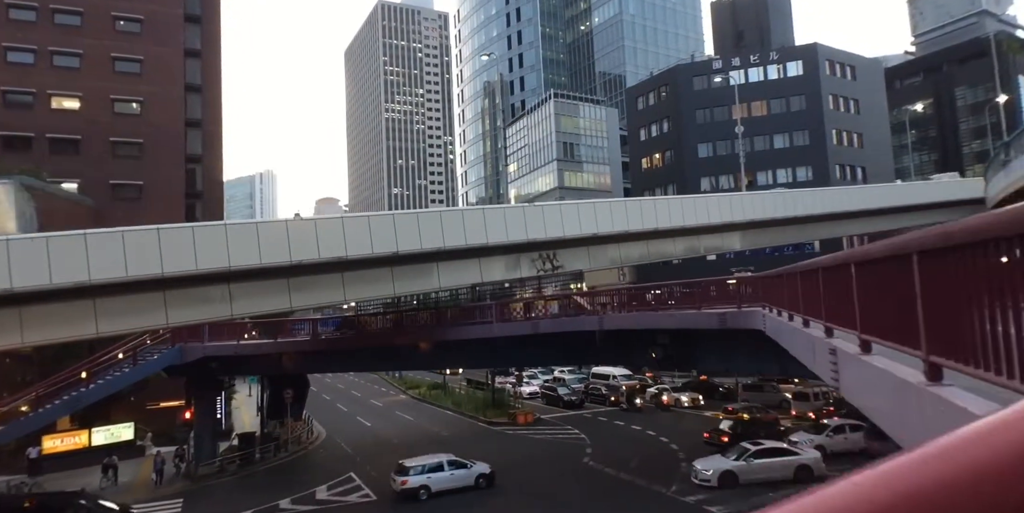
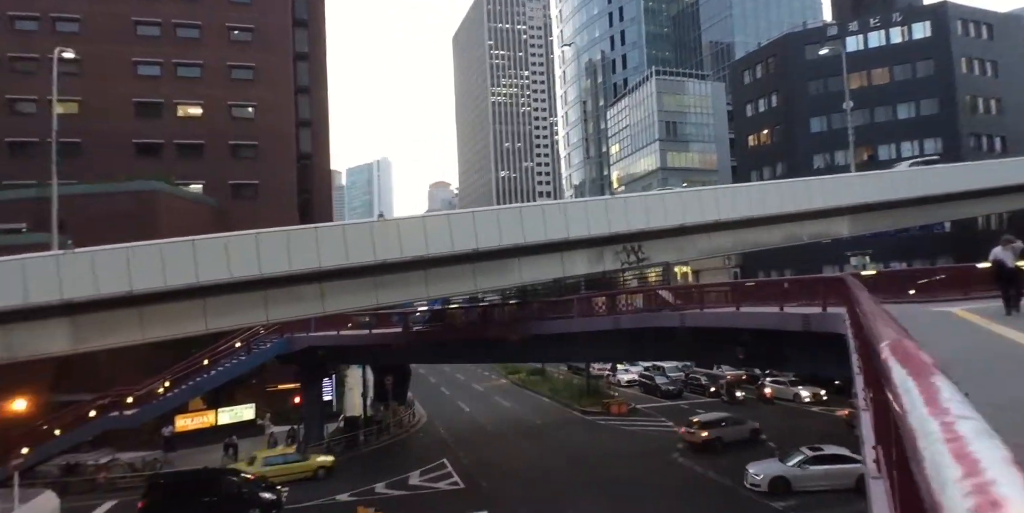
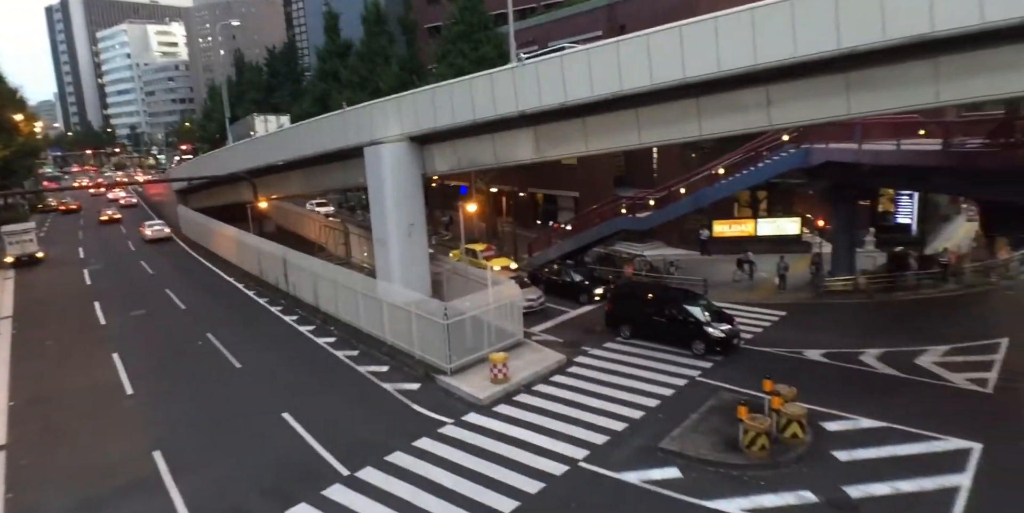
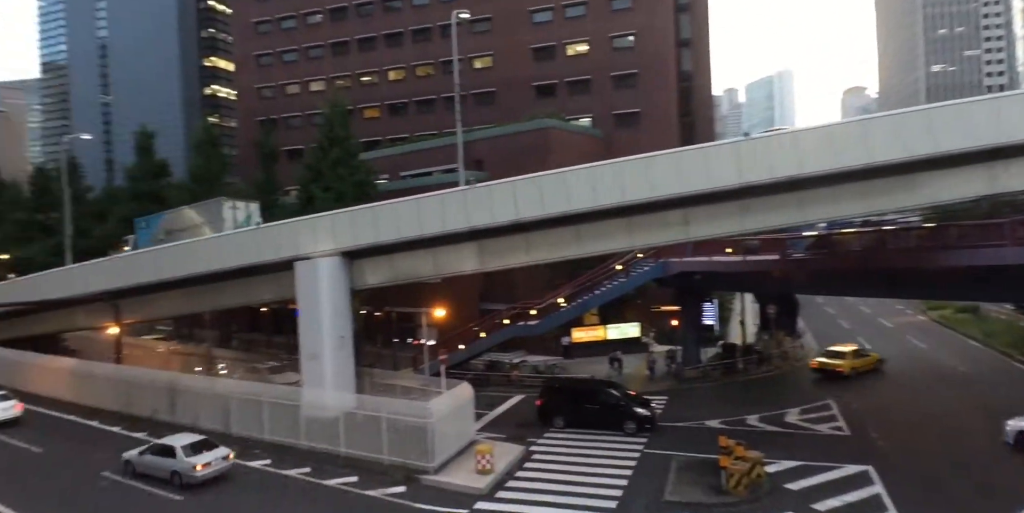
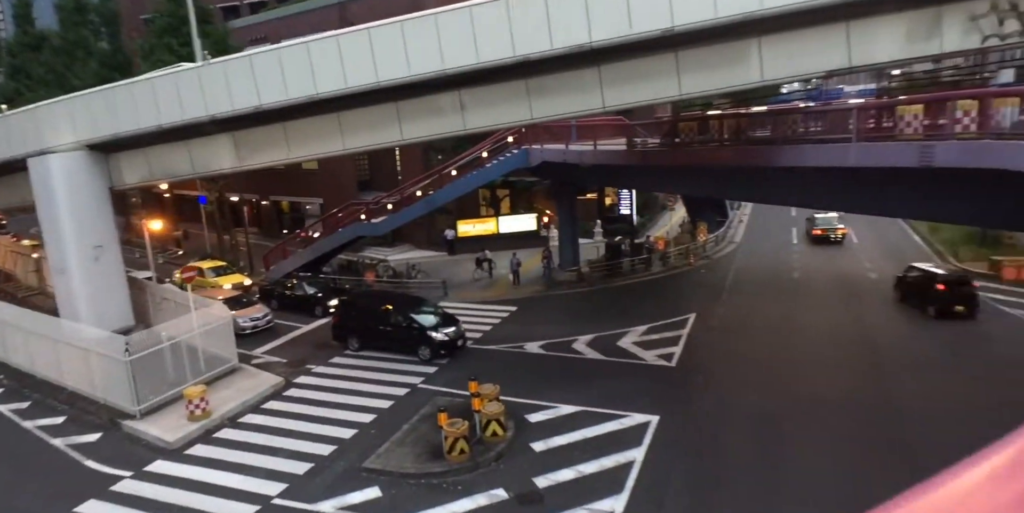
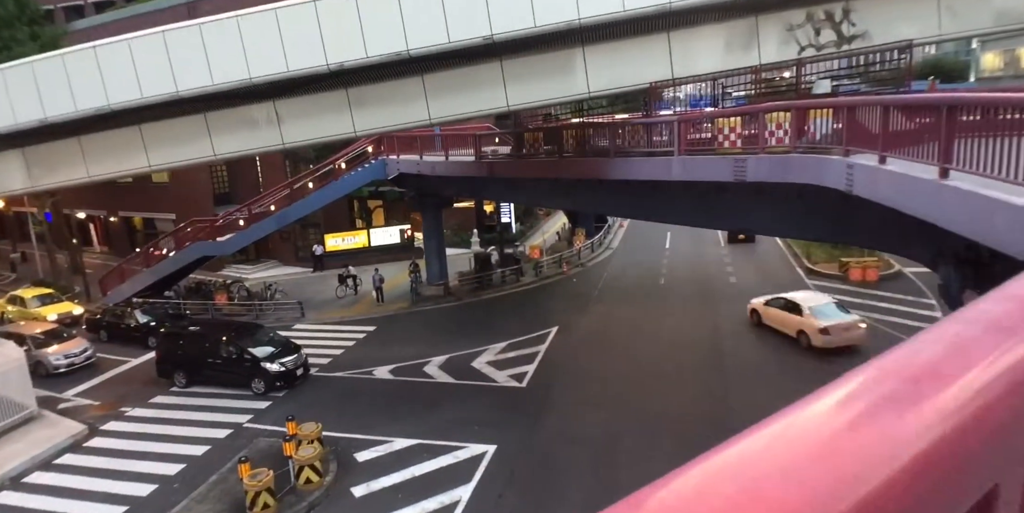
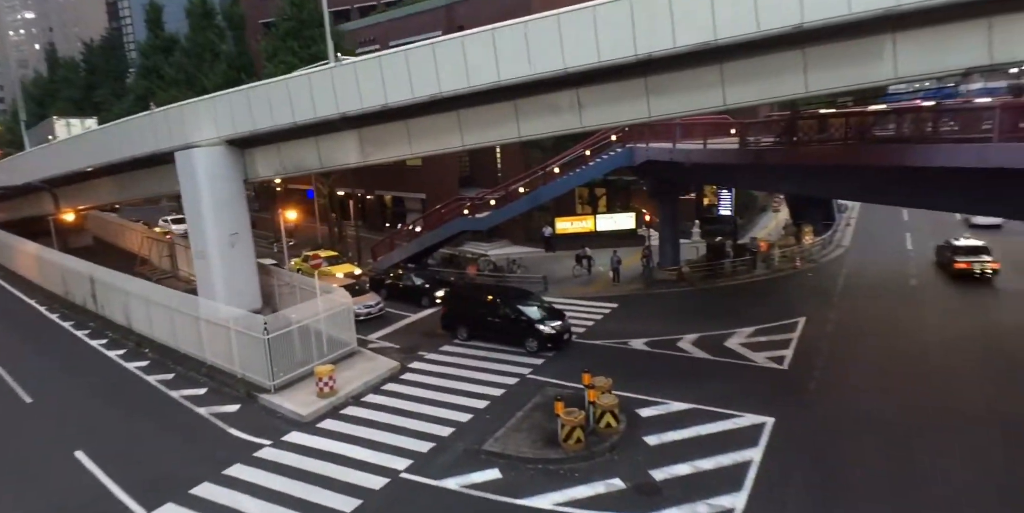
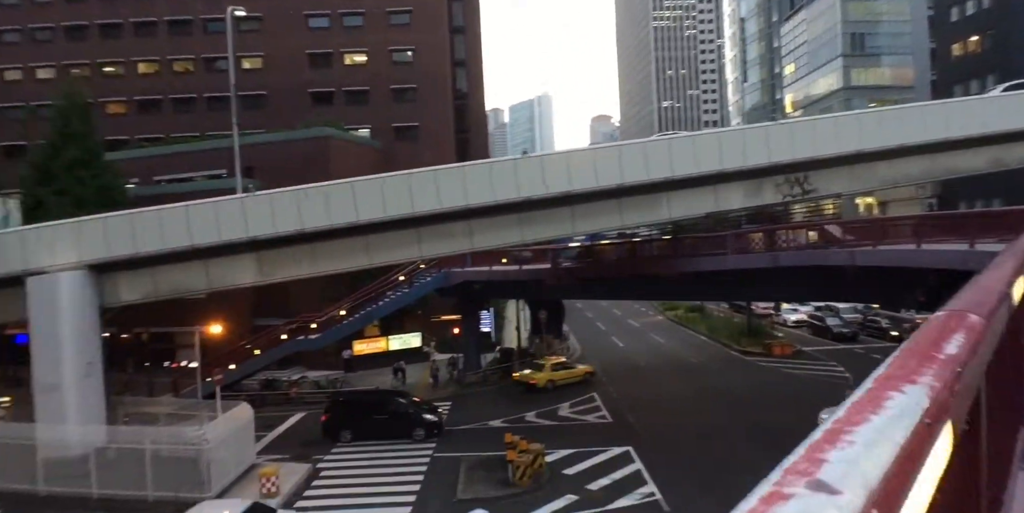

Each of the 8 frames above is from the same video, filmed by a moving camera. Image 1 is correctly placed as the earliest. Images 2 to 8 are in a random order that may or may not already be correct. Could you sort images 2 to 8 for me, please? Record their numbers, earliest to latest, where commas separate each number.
2, 8, 4, 3, 7, 5, 6
